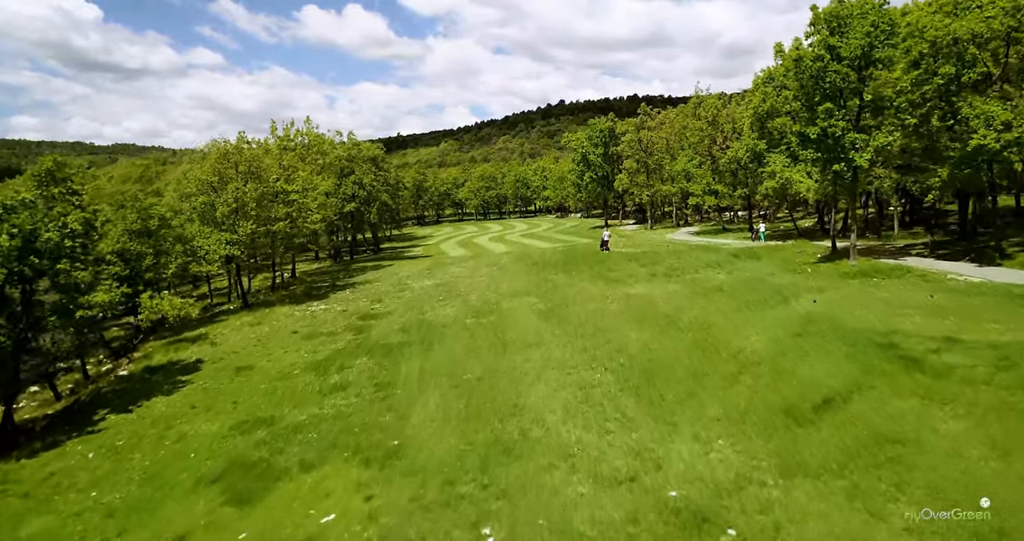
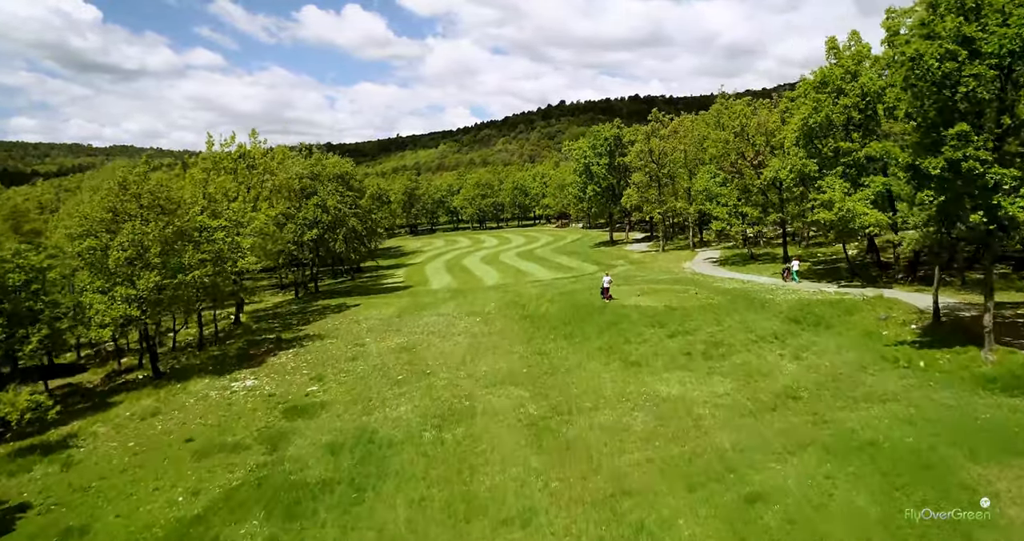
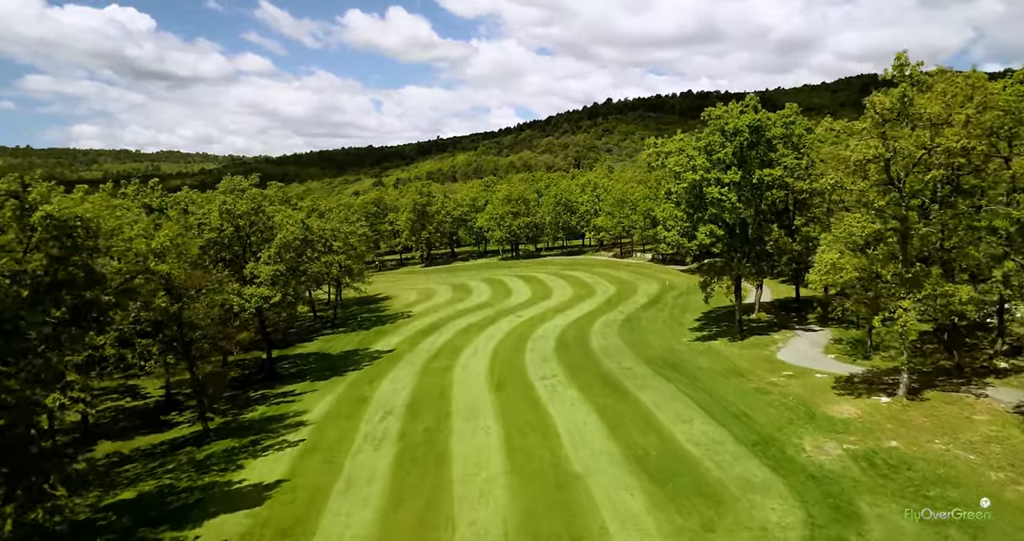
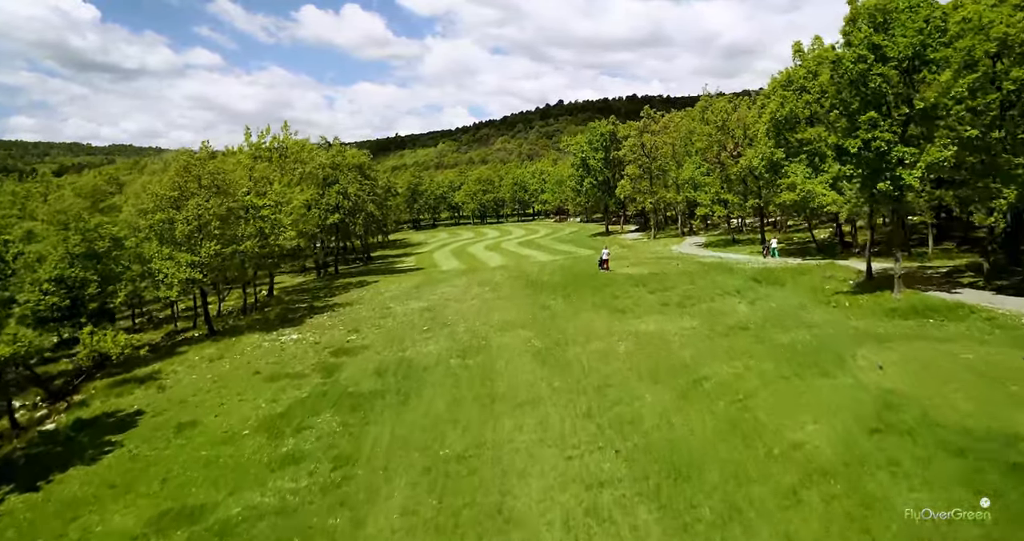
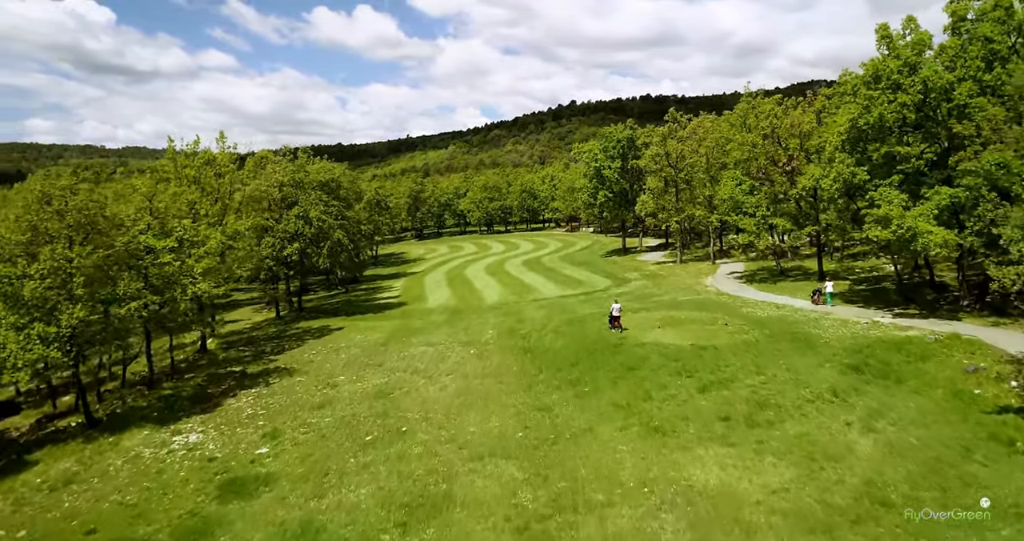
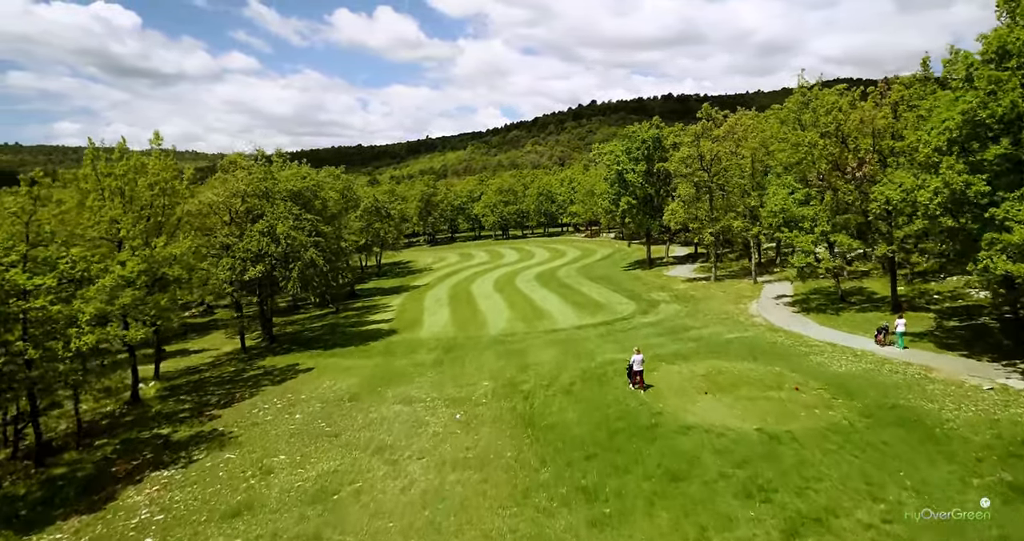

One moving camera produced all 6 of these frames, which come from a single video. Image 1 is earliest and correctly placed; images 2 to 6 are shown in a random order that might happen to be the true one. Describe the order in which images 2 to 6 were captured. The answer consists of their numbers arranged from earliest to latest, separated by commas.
4, 2, 5, 6, 3
